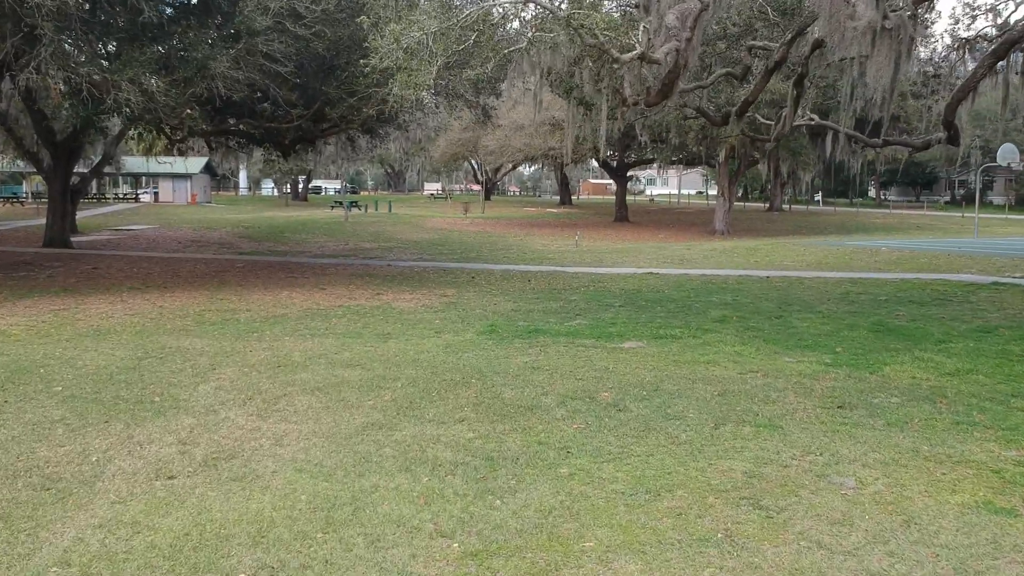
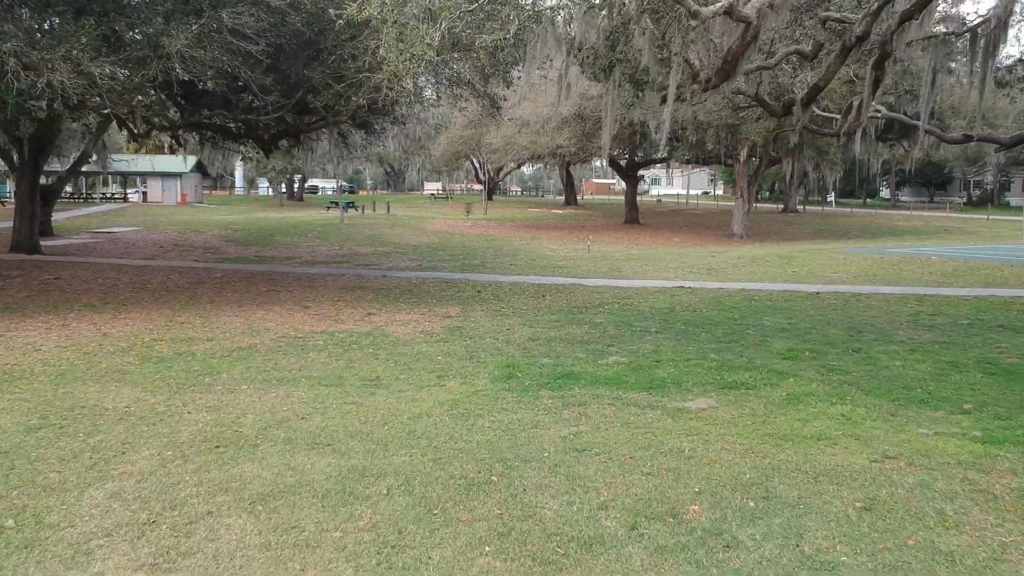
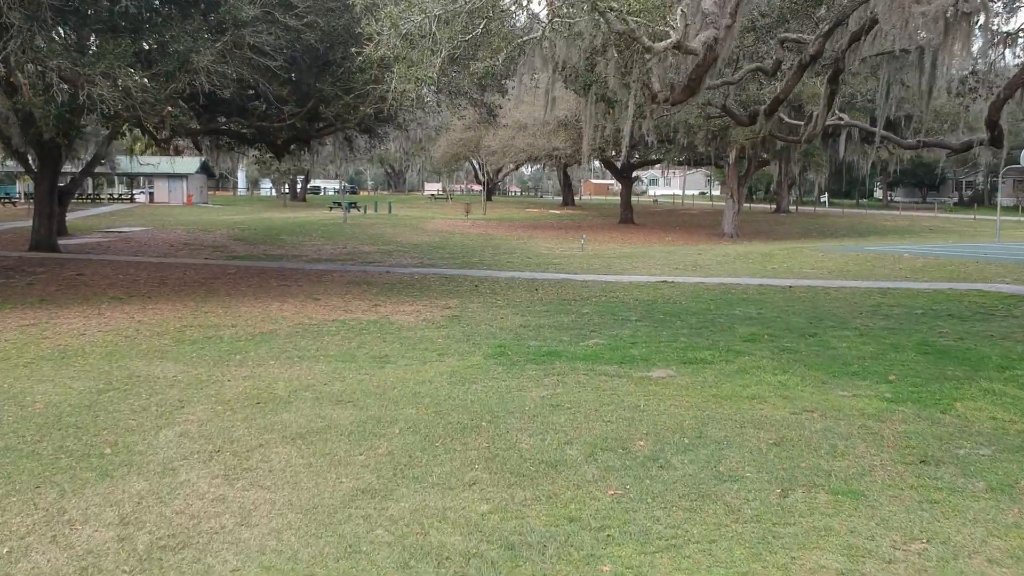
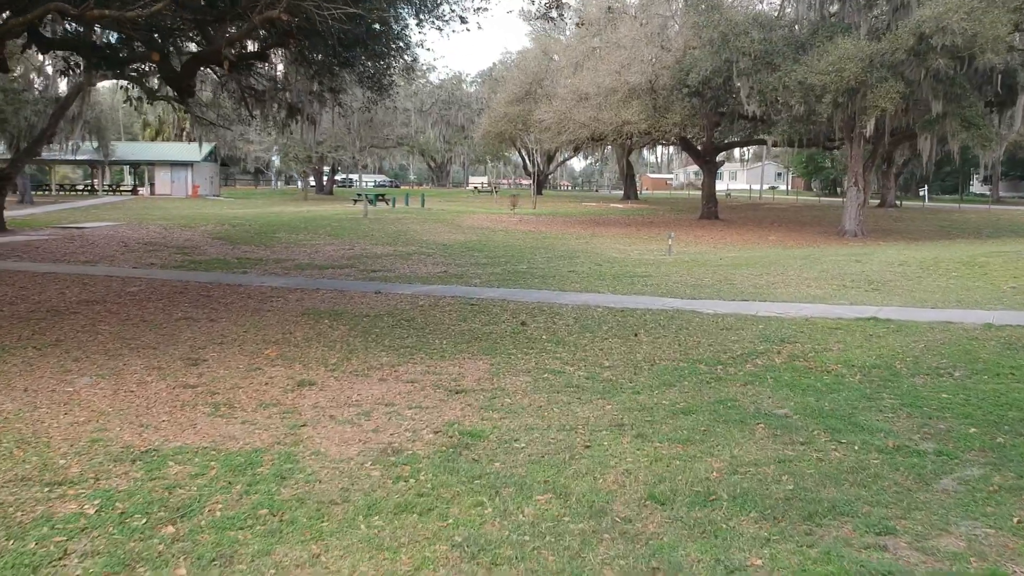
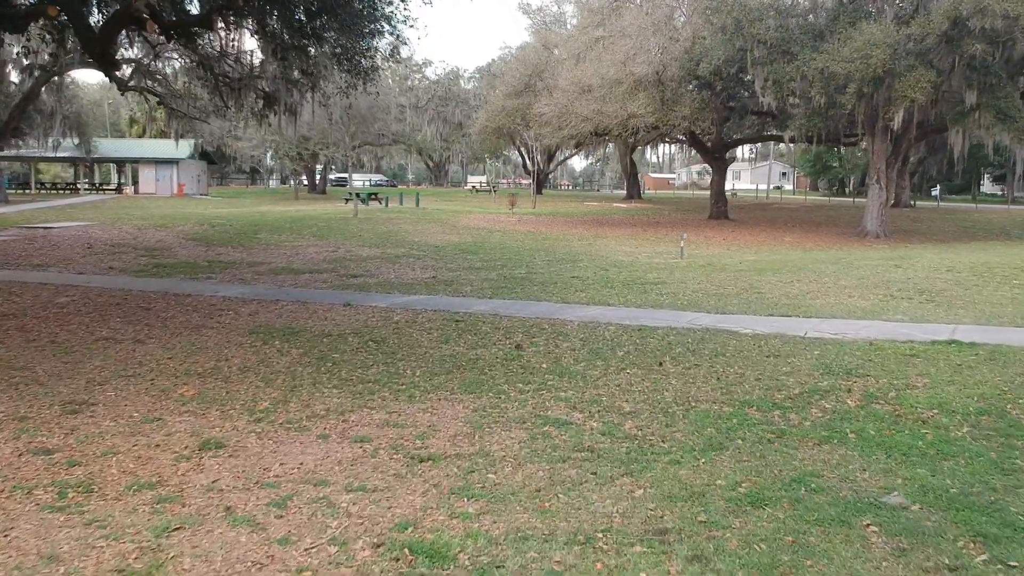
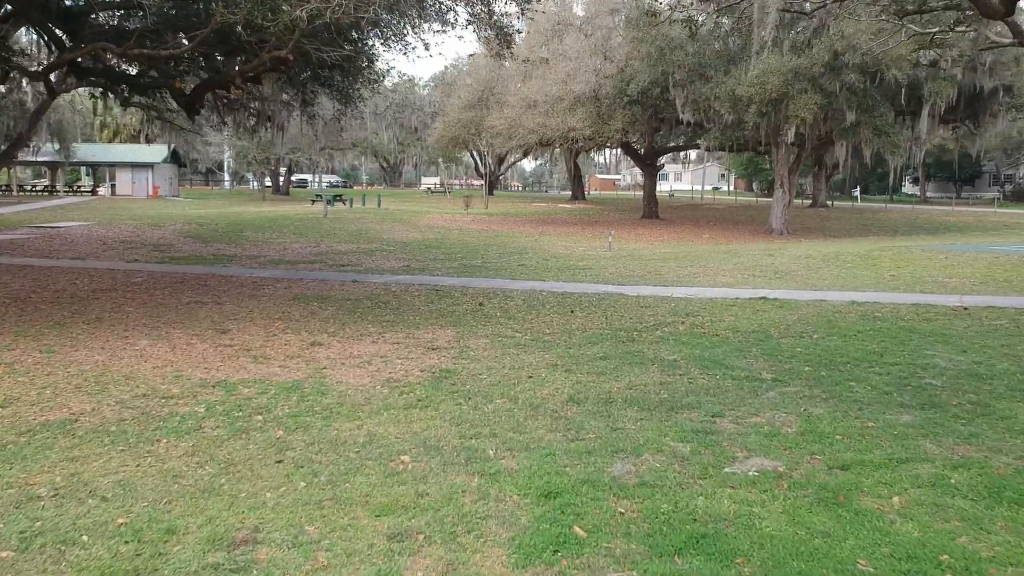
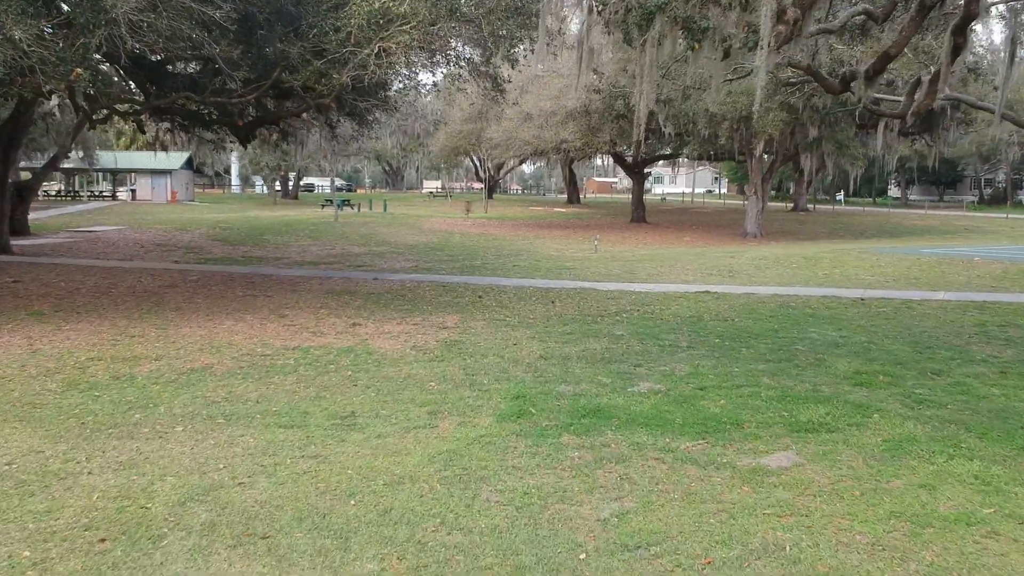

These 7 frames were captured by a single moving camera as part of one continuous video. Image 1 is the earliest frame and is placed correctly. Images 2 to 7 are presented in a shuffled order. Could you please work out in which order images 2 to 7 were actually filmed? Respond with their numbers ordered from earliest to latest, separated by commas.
3, 2, 7, 6, 4, 5
